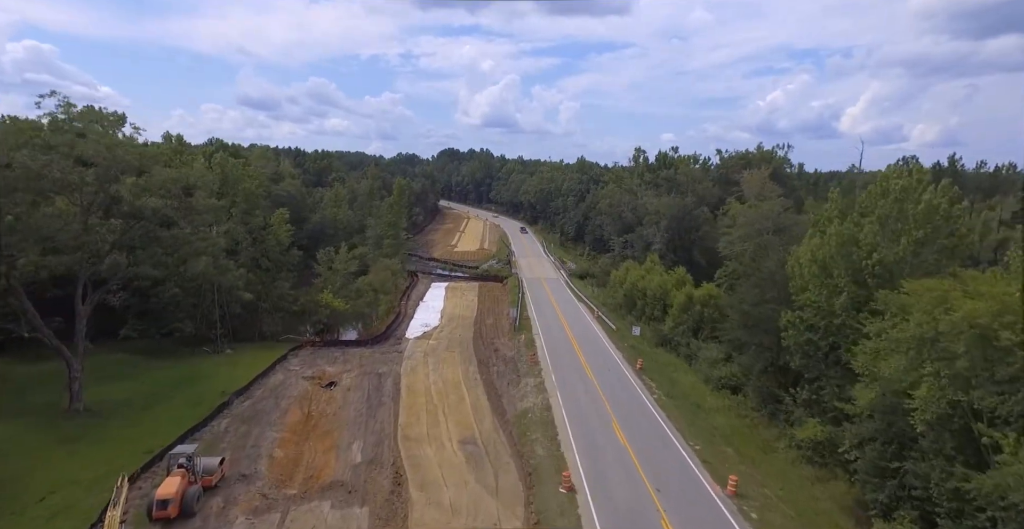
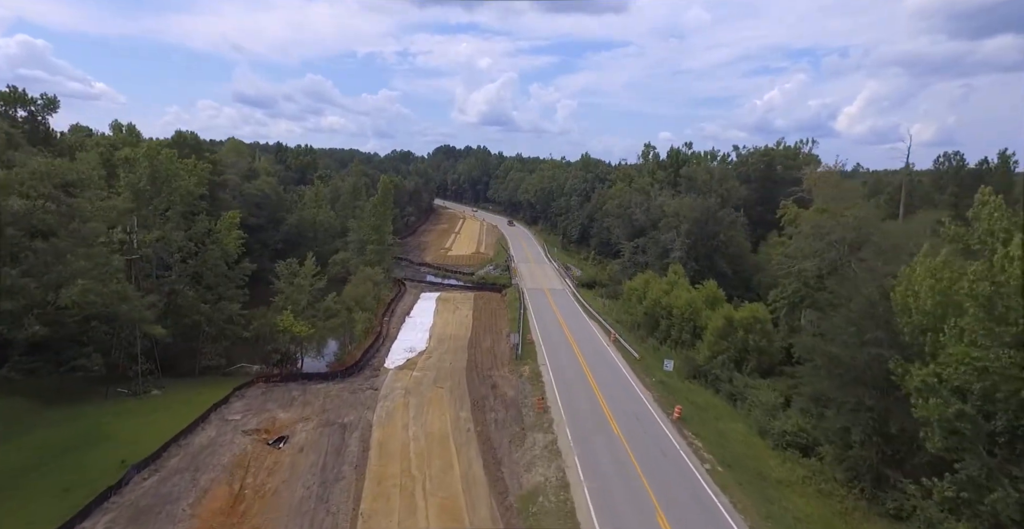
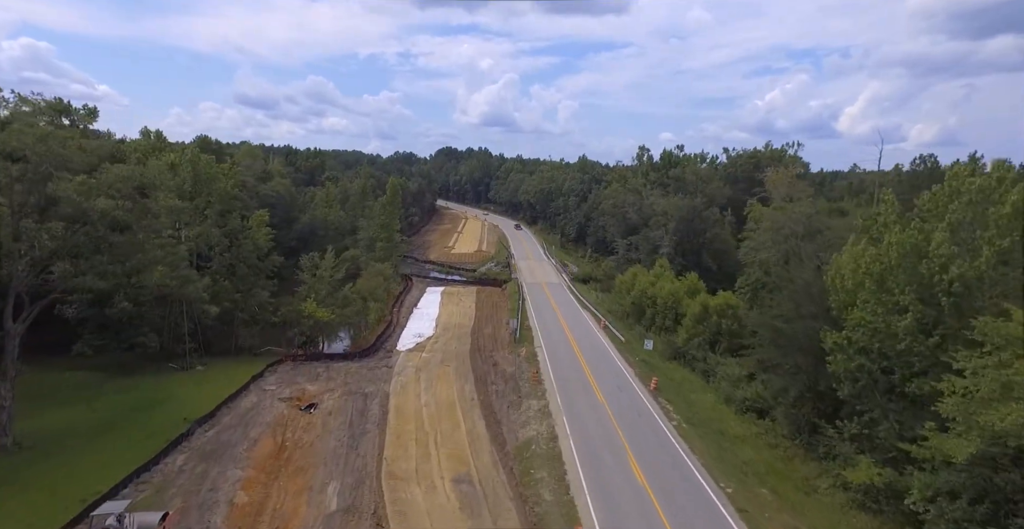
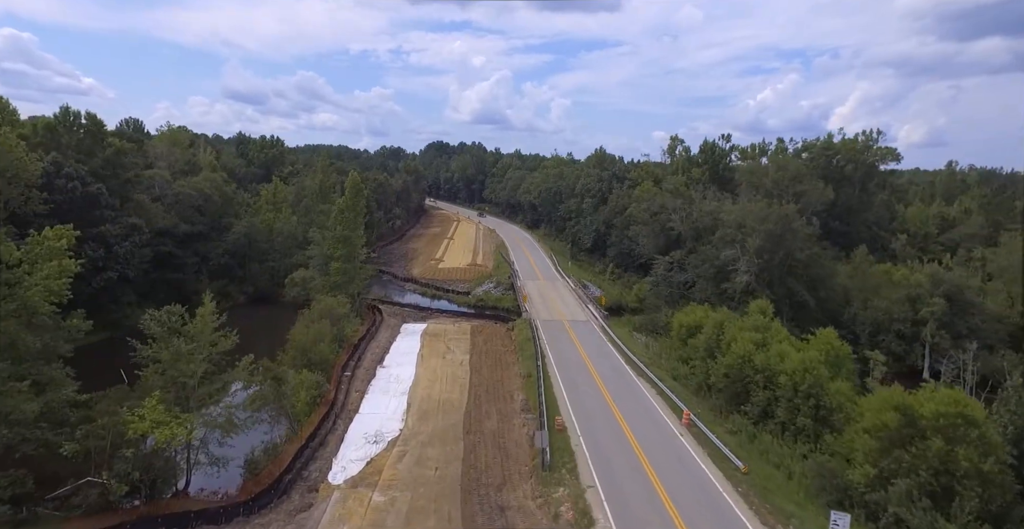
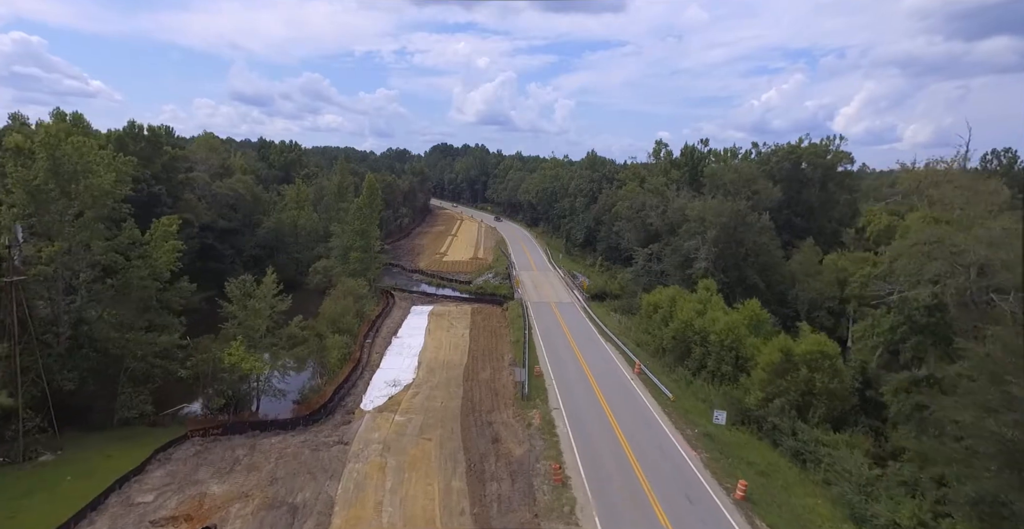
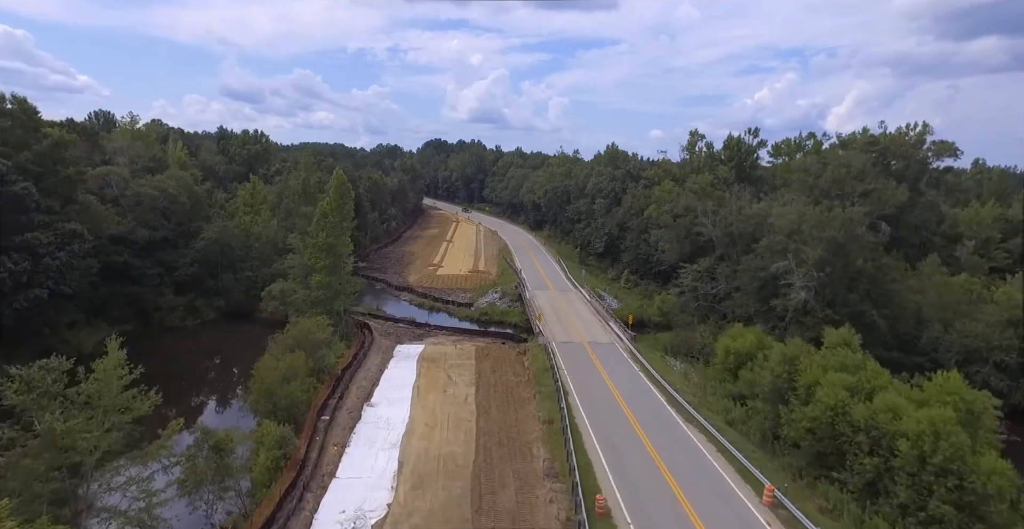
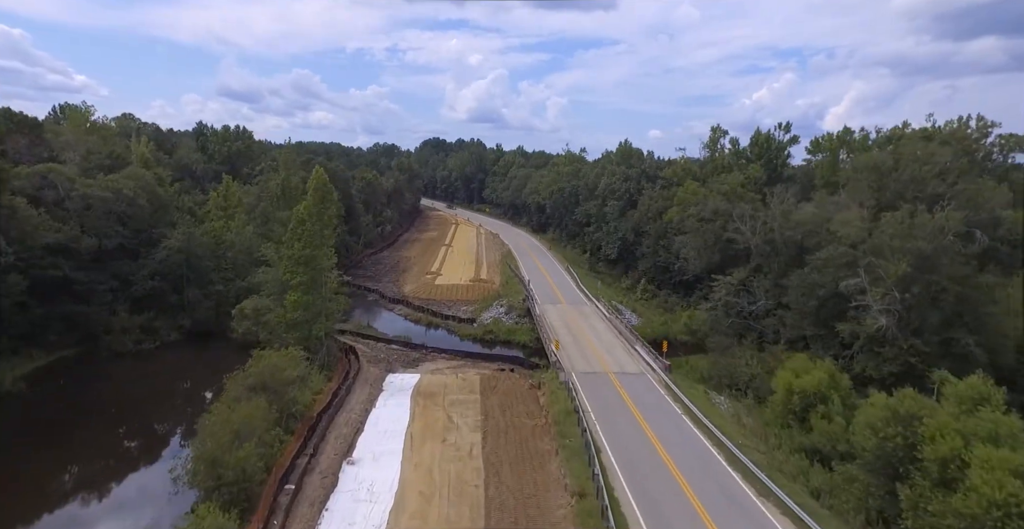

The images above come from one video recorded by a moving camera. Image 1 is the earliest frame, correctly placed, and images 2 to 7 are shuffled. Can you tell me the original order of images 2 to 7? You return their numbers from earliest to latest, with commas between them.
3, 2, 5, 4, 6, 7
